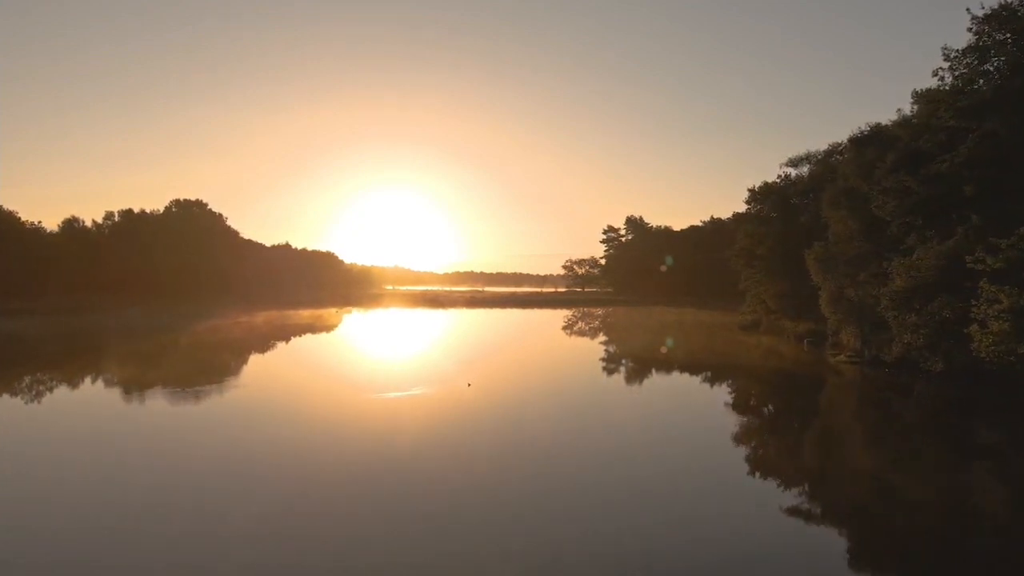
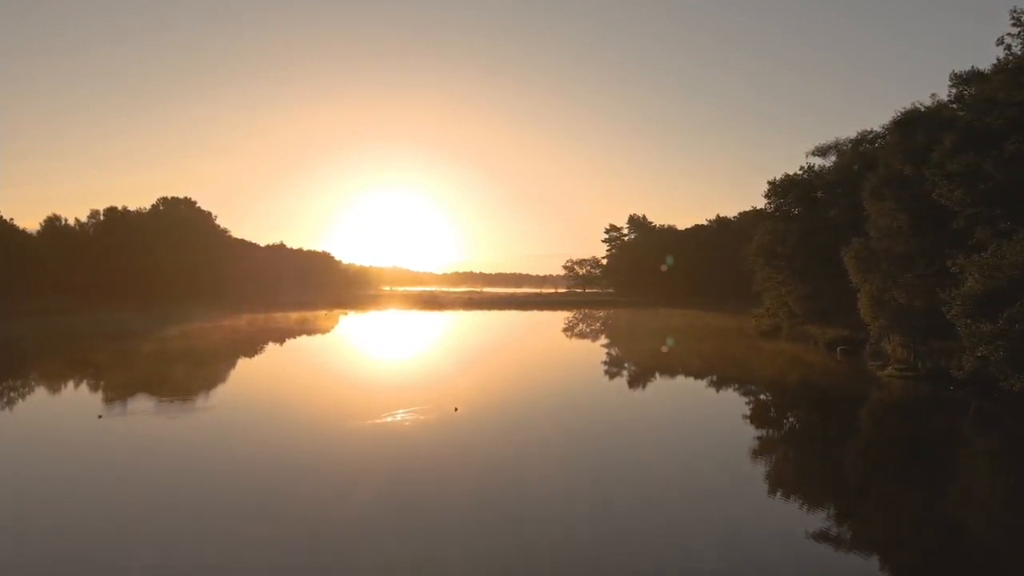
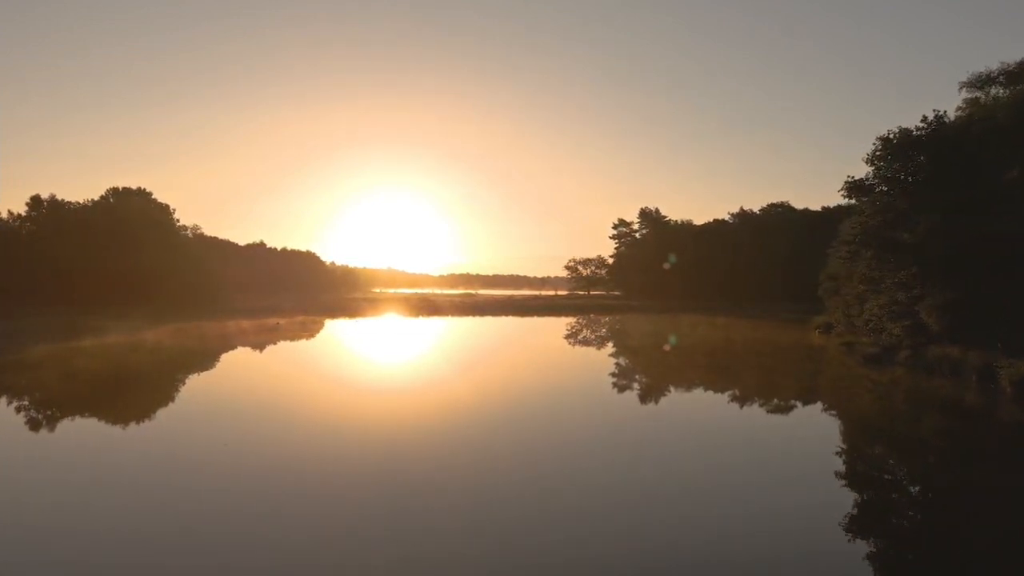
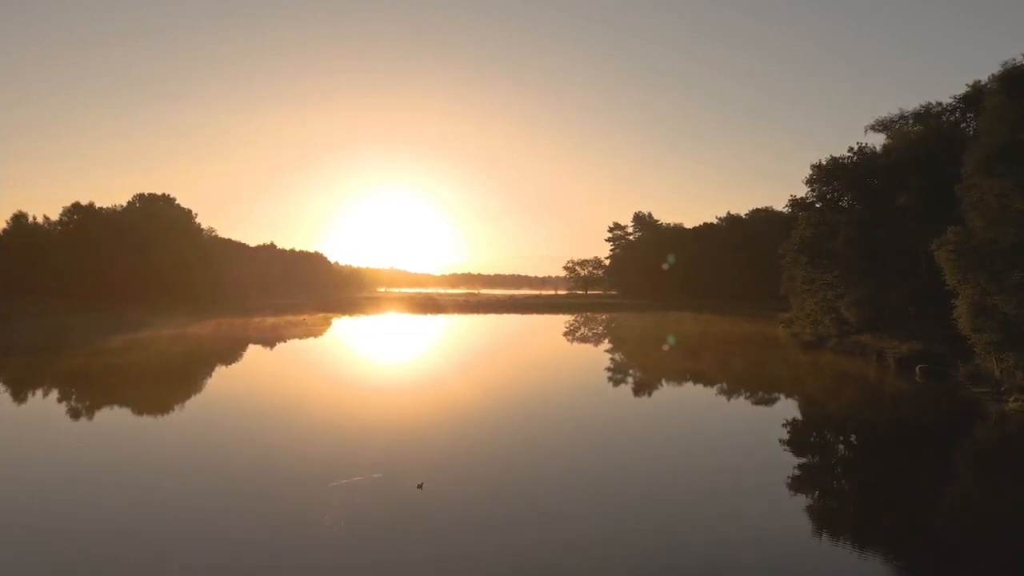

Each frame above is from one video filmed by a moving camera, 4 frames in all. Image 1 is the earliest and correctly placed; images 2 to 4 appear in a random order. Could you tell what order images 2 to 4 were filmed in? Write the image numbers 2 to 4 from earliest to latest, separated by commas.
2, 4, 3
